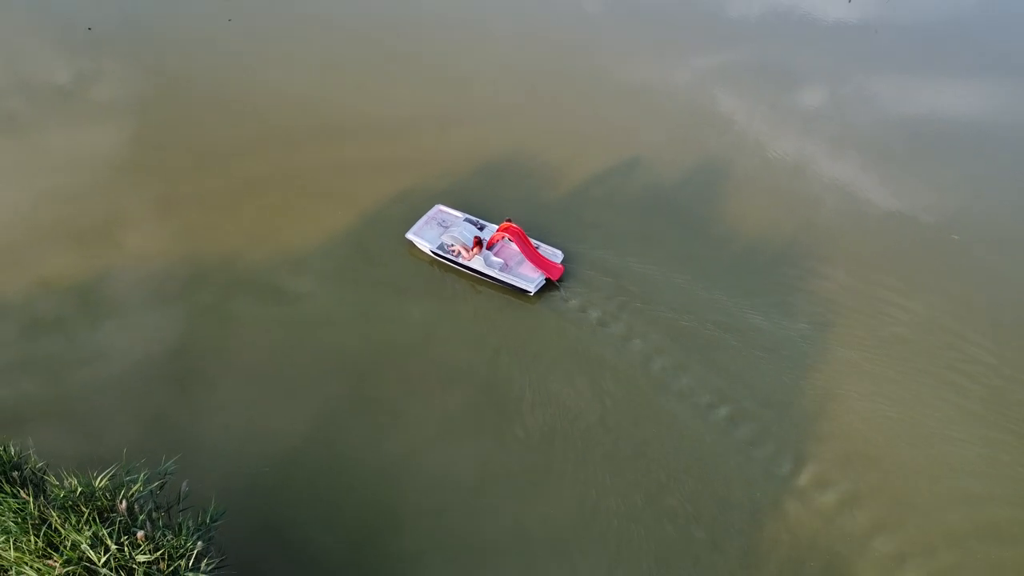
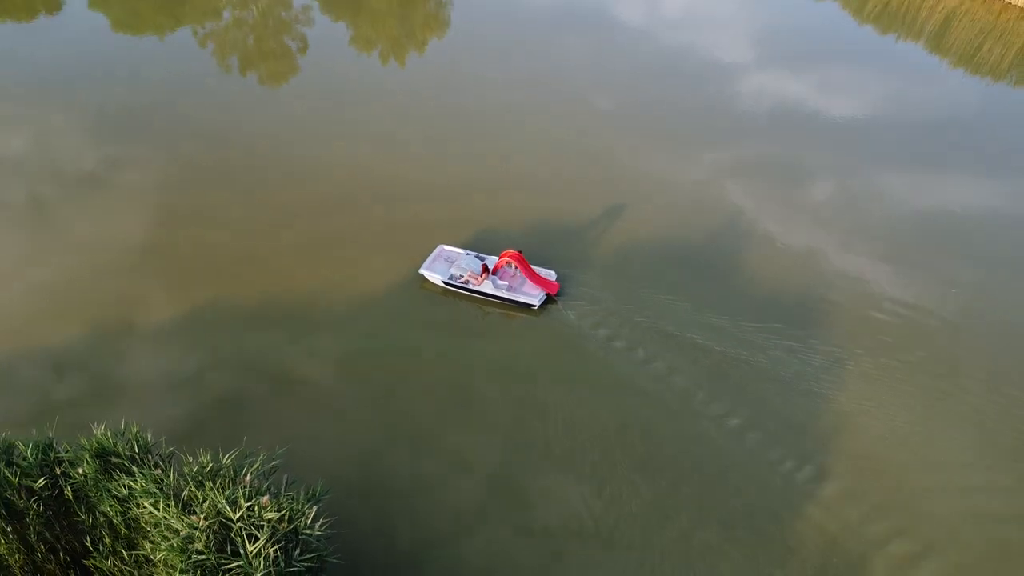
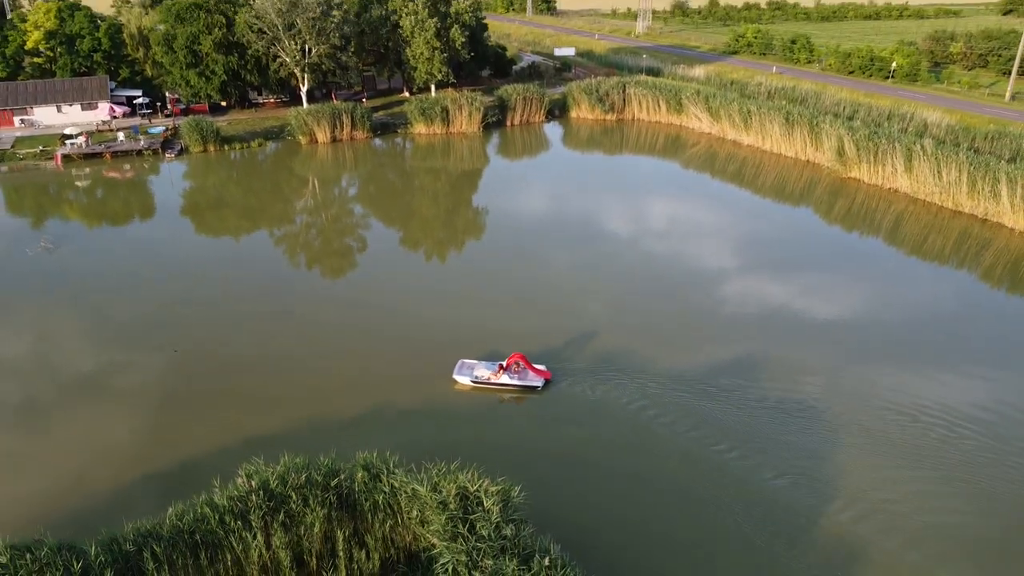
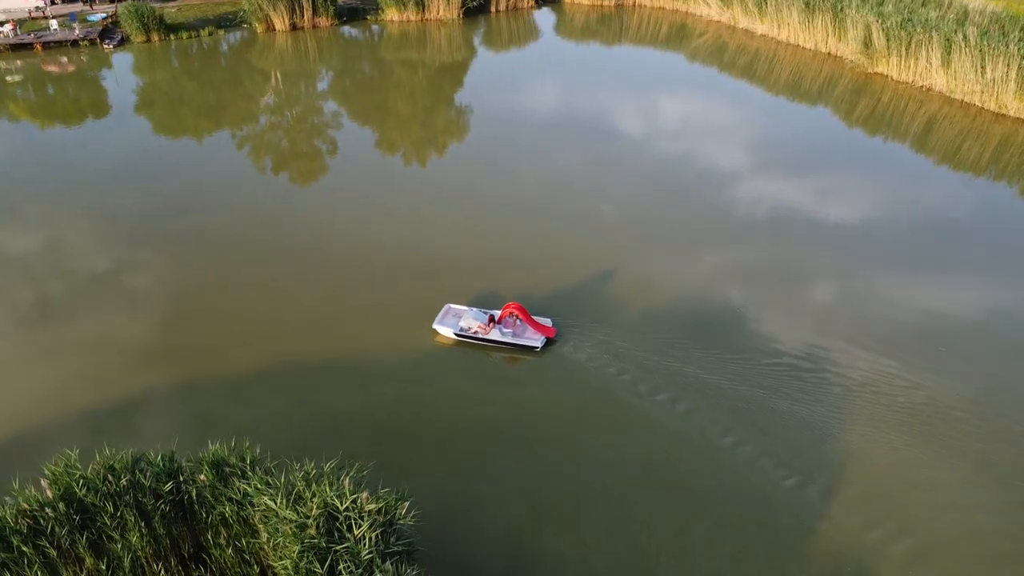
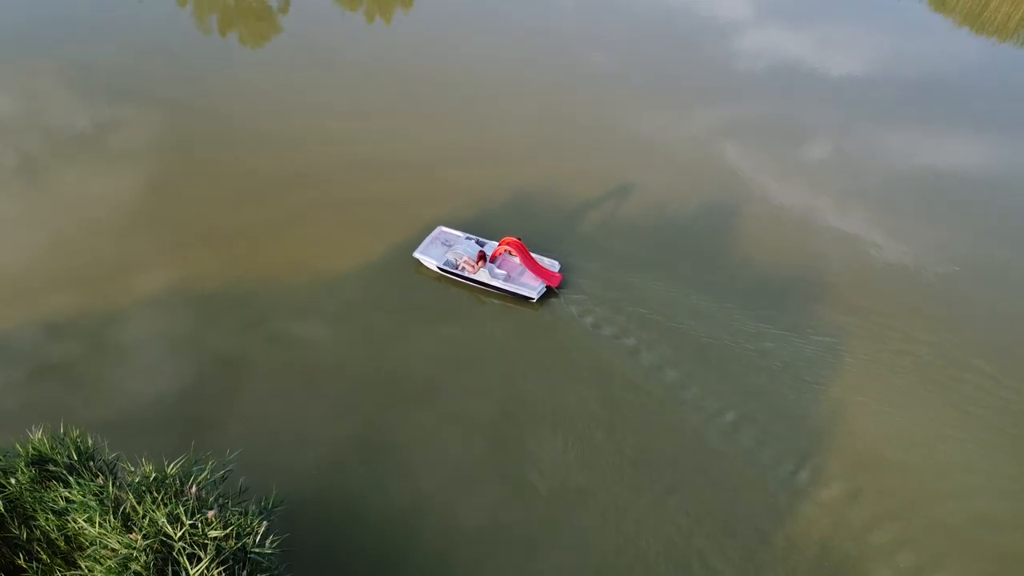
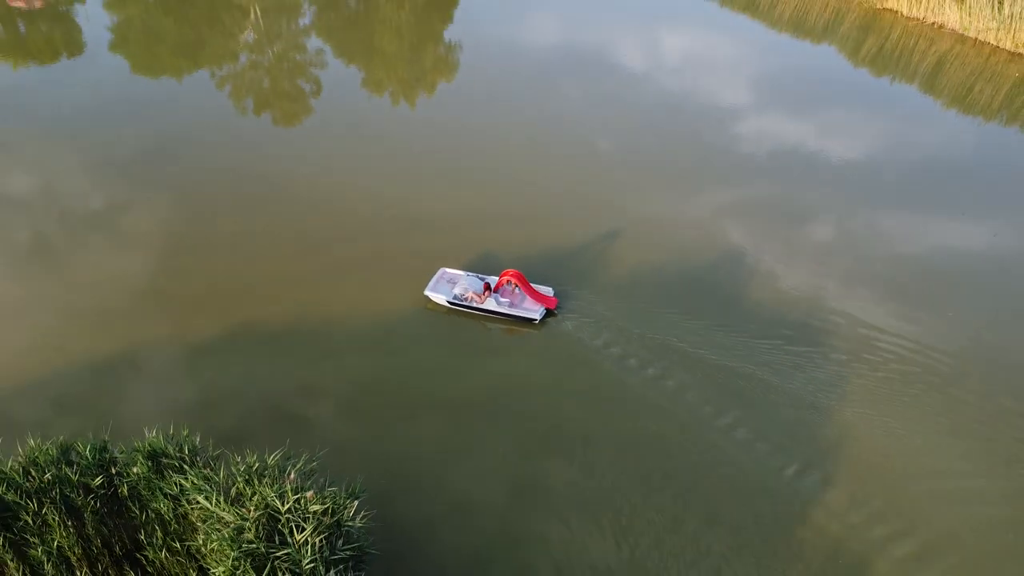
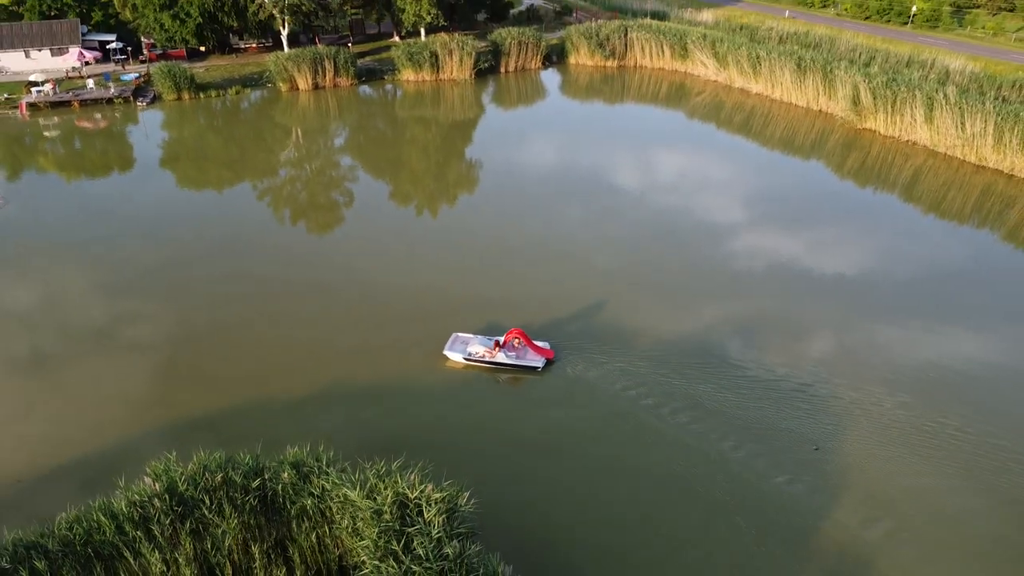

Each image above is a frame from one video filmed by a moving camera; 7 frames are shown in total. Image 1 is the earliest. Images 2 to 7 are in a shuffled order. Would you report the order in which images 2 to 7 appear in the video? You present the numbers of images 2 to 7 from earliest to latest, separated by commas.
5, 2, 6, 4, 7, 3
